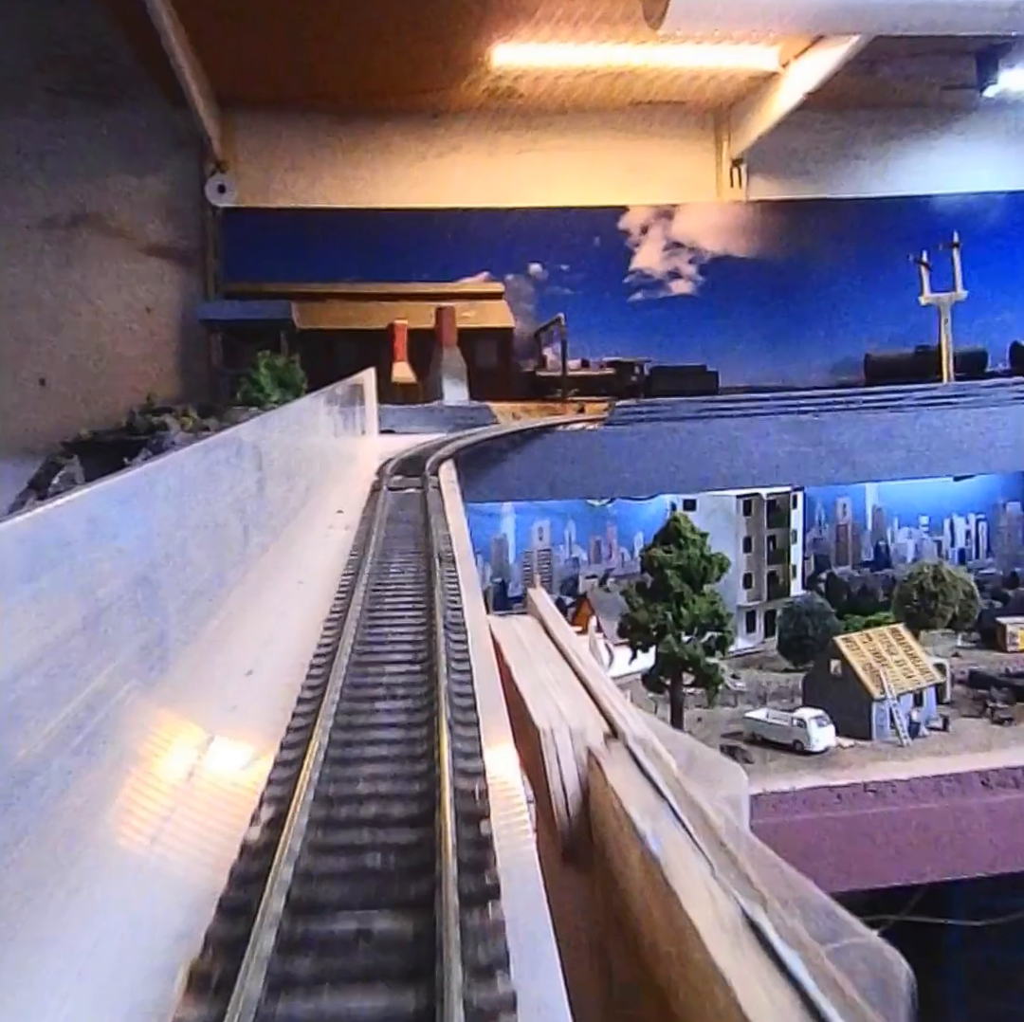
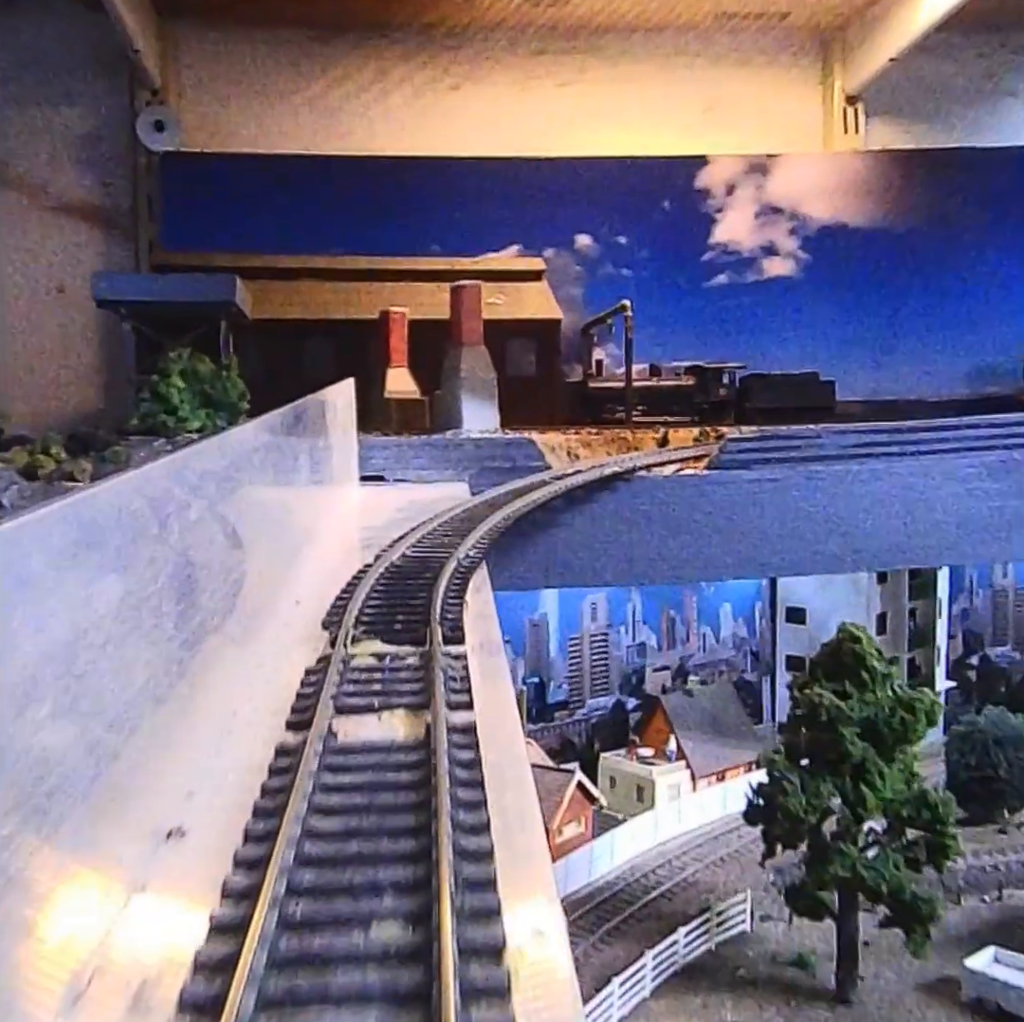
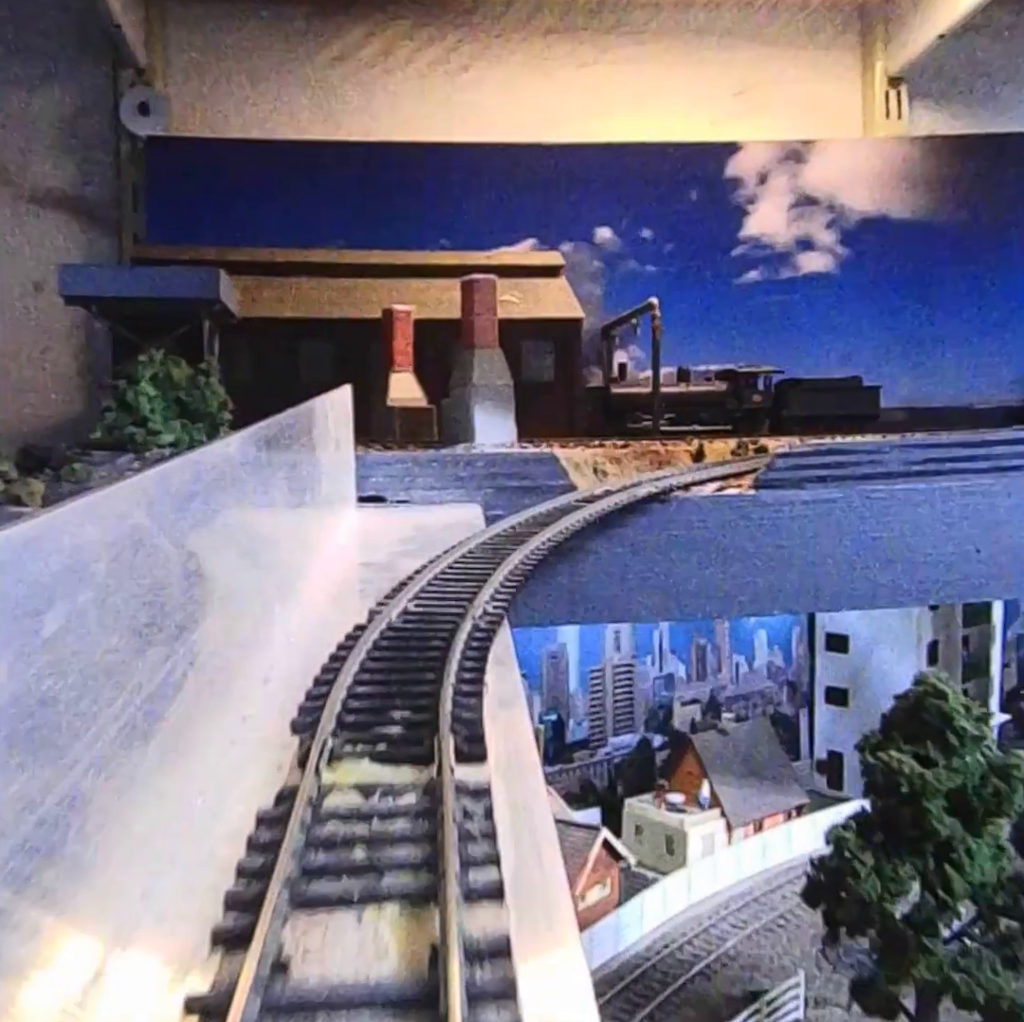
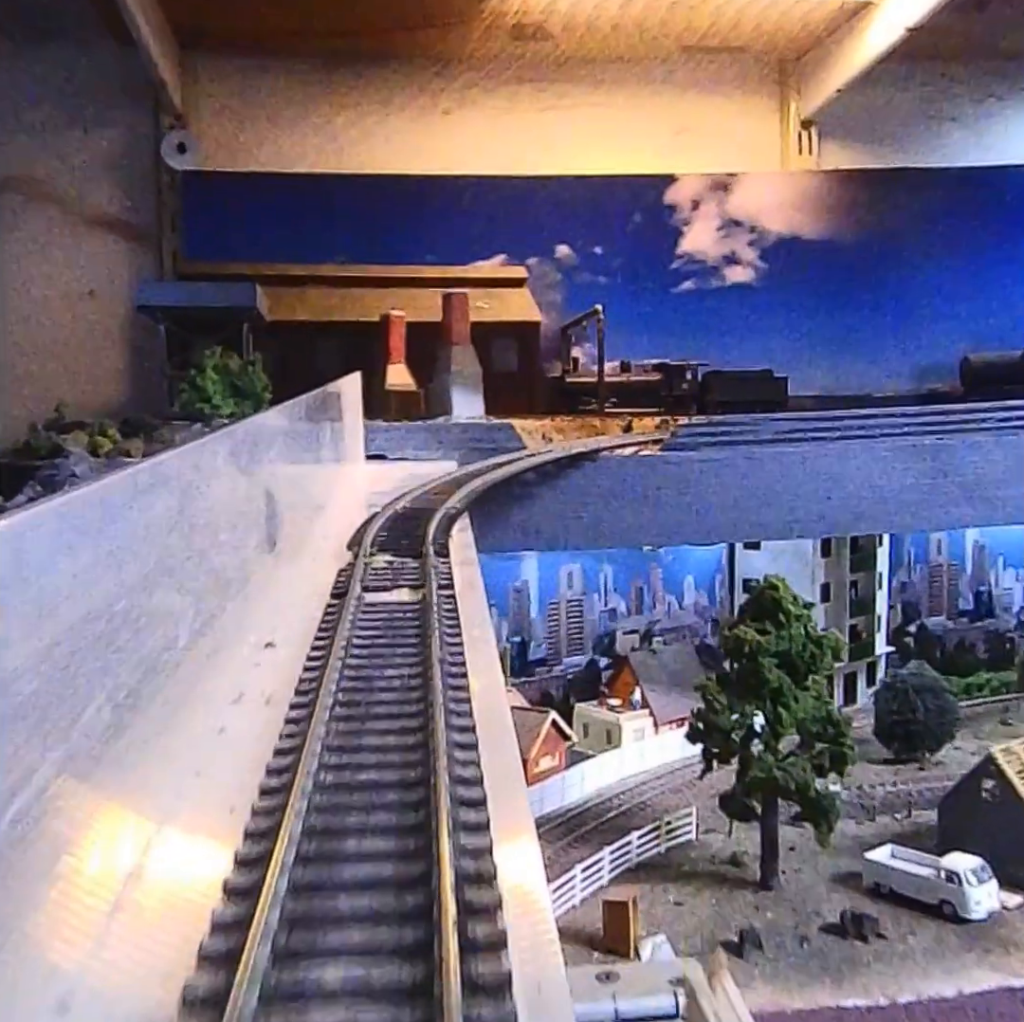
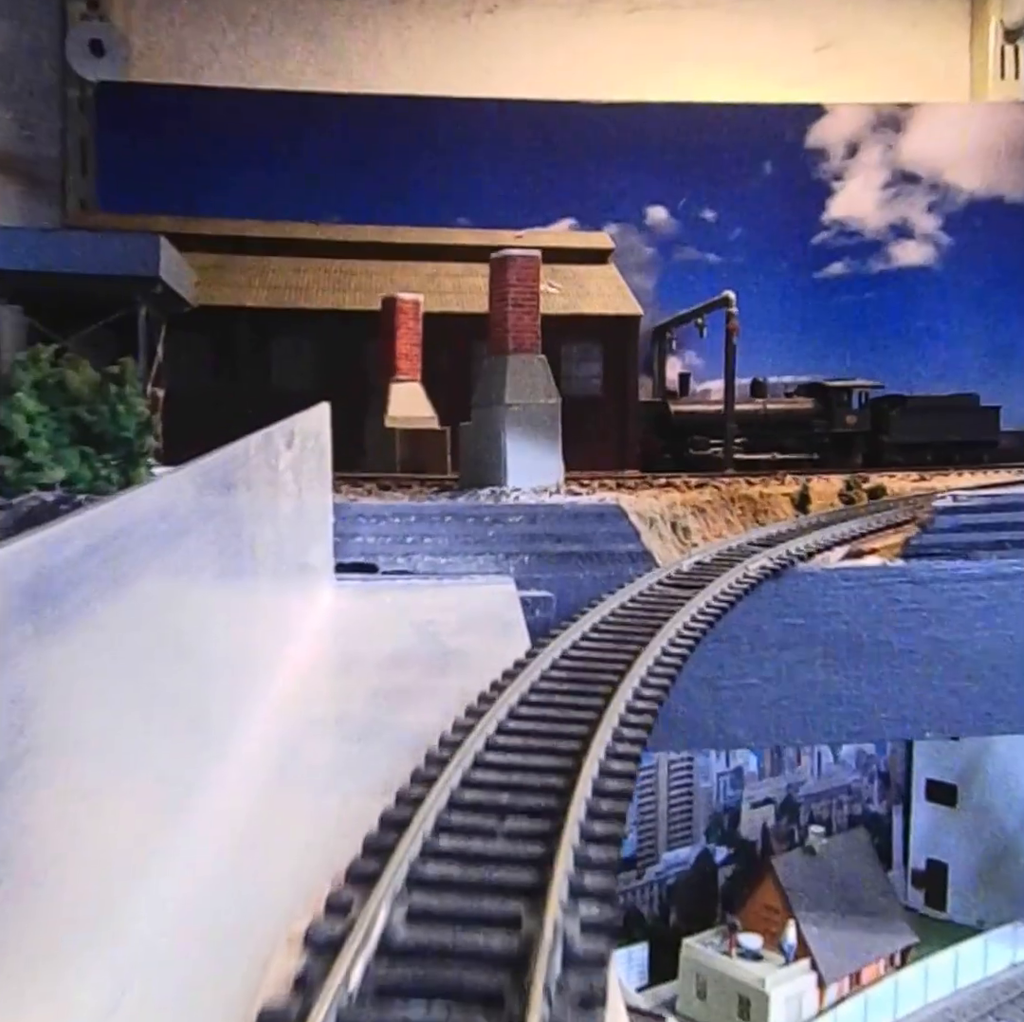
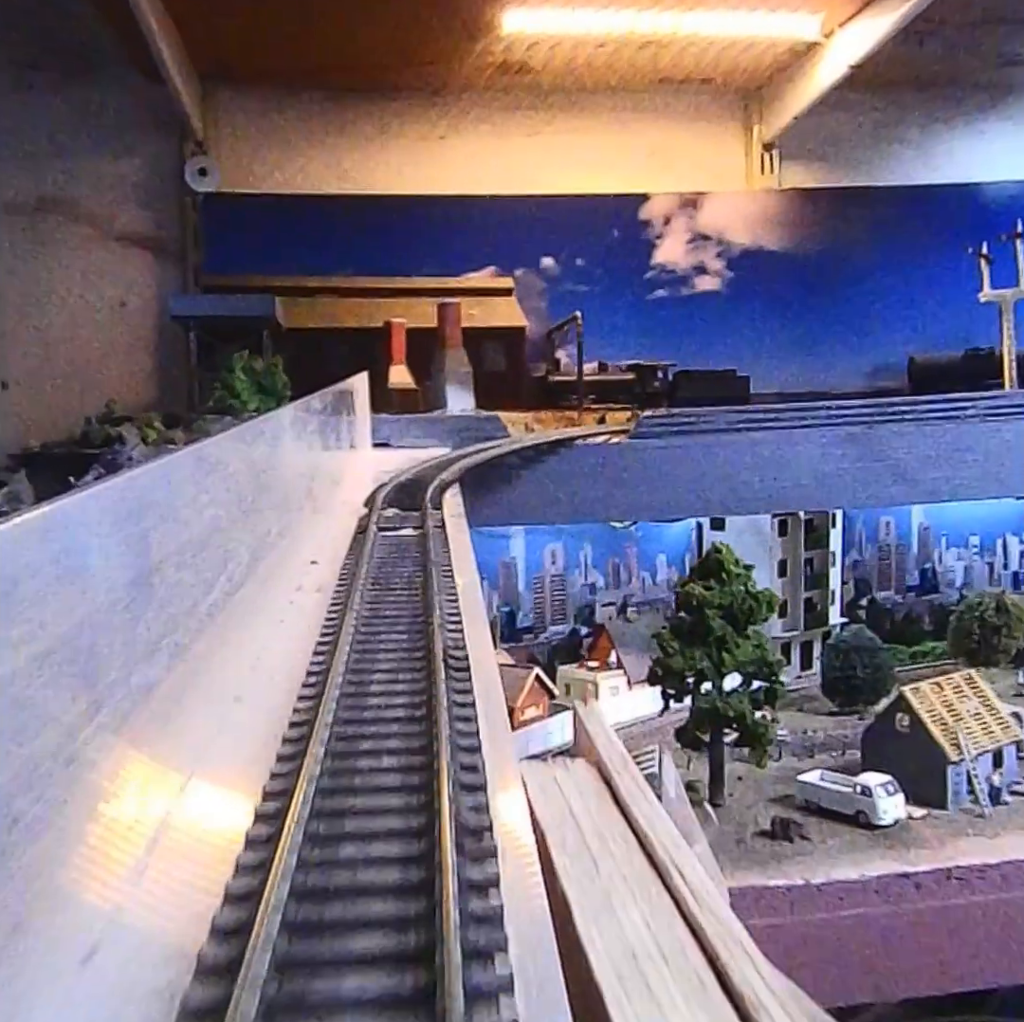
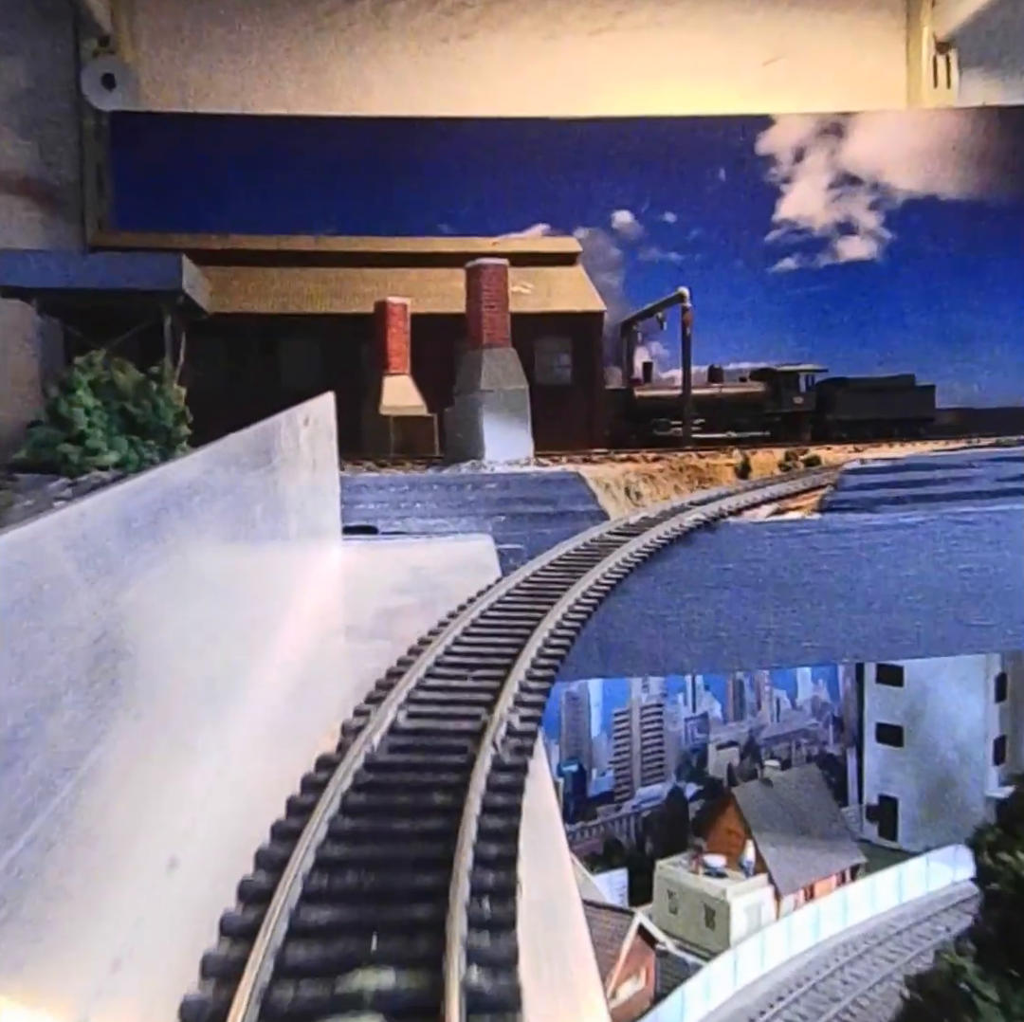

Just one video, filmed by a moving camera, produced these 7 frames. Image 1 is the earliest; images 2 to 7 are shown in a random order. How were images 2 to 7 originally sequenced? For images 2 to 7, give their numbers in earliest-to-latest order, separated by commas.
6, 4, 2, 3, 7, 5
